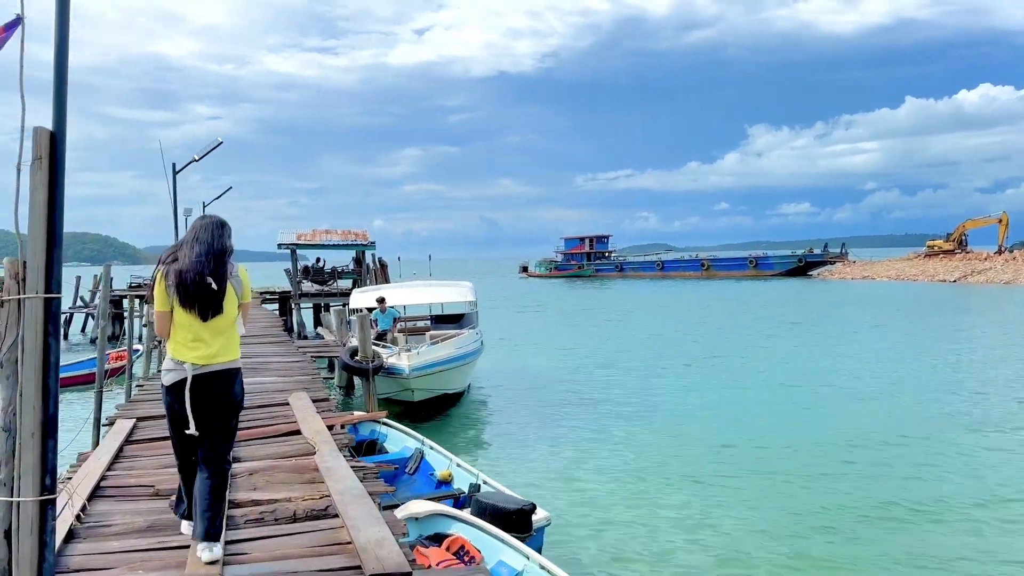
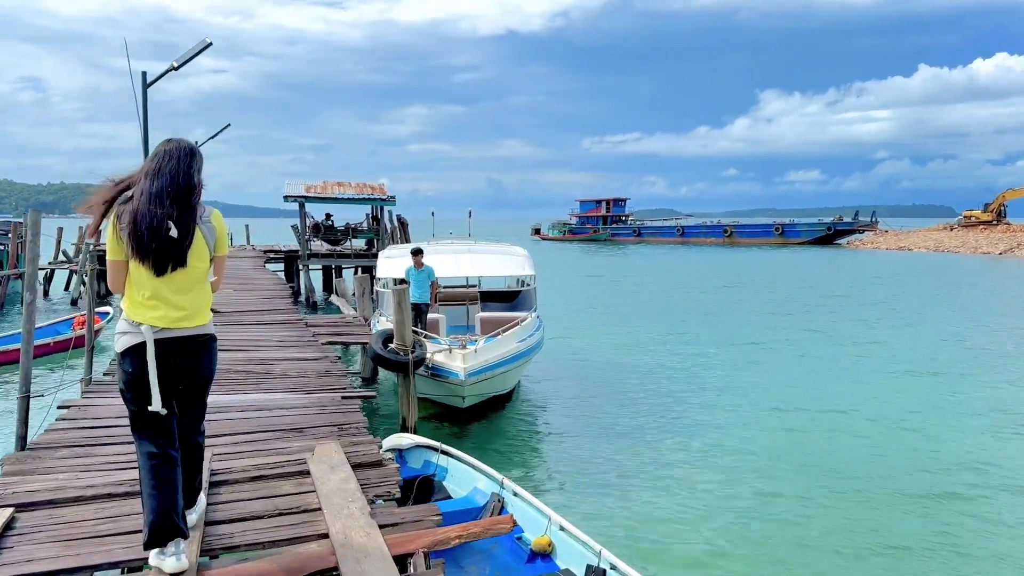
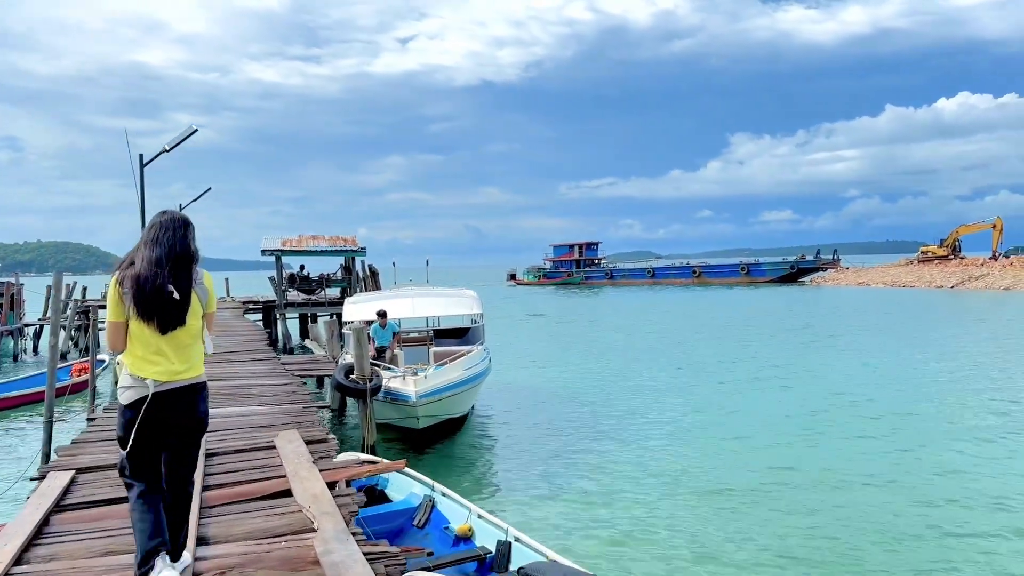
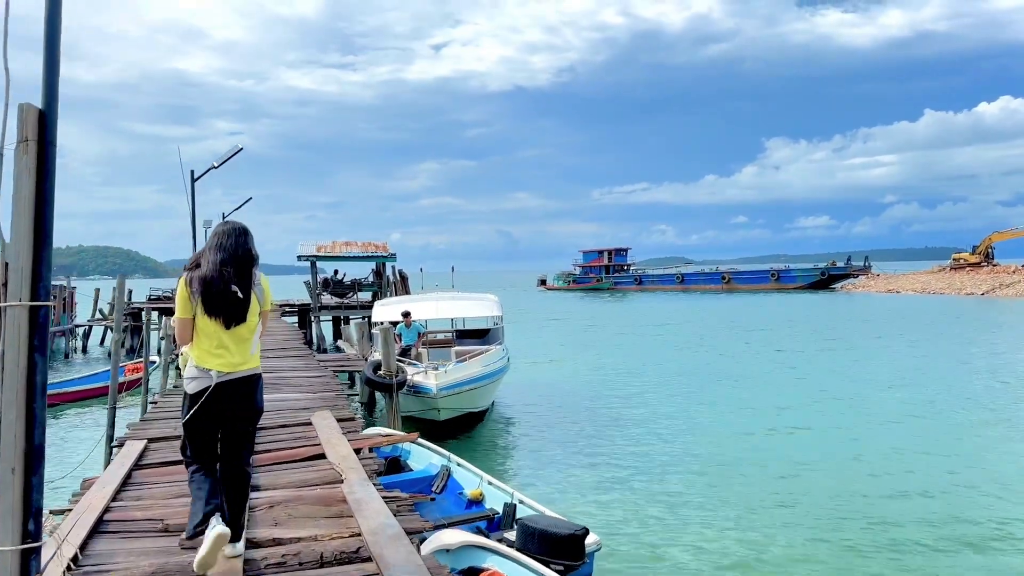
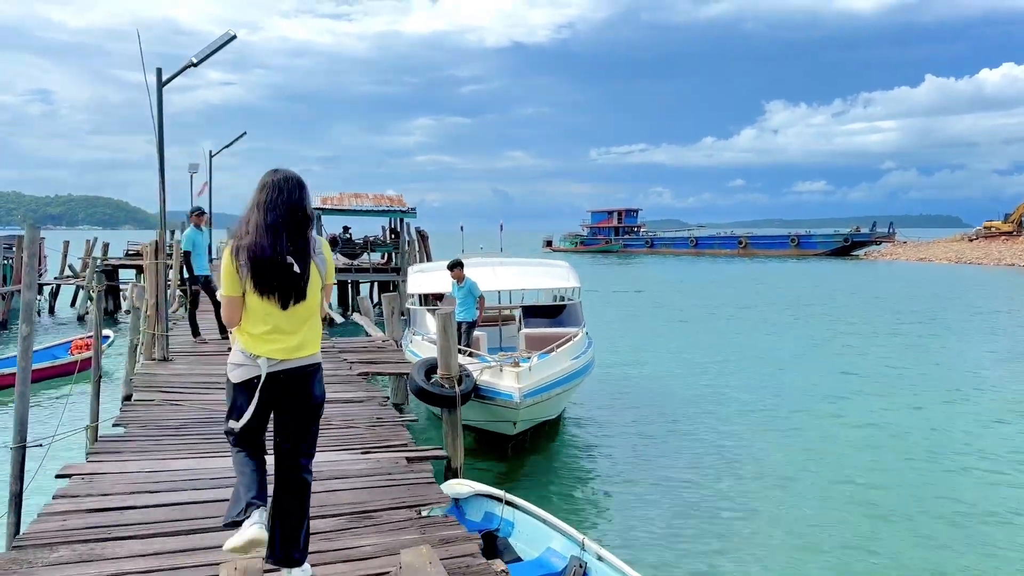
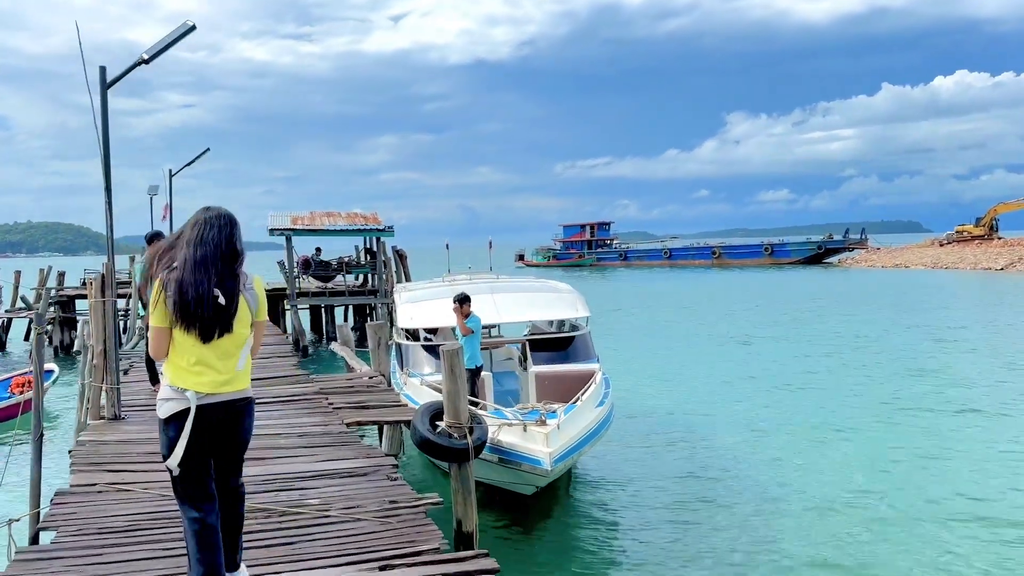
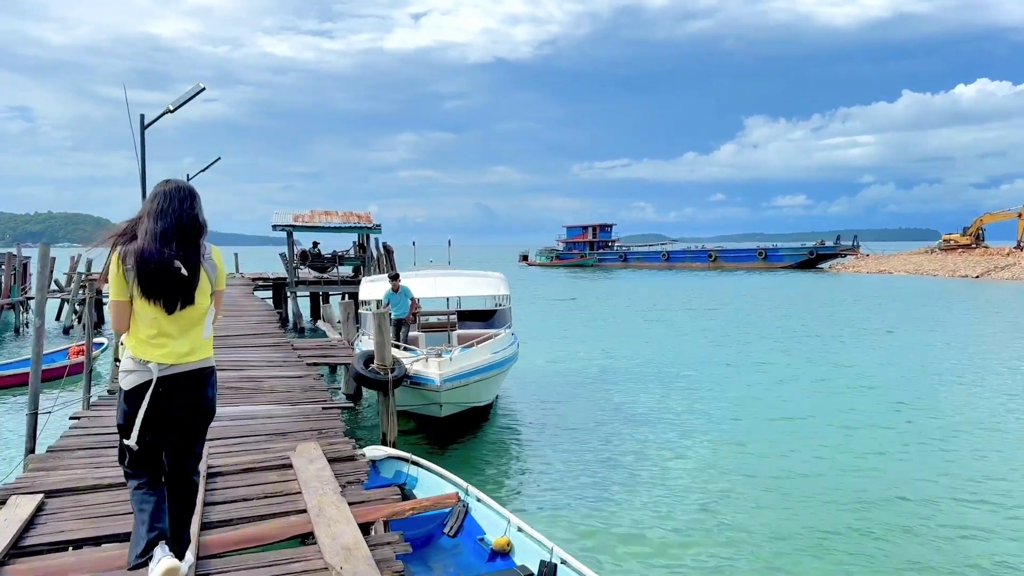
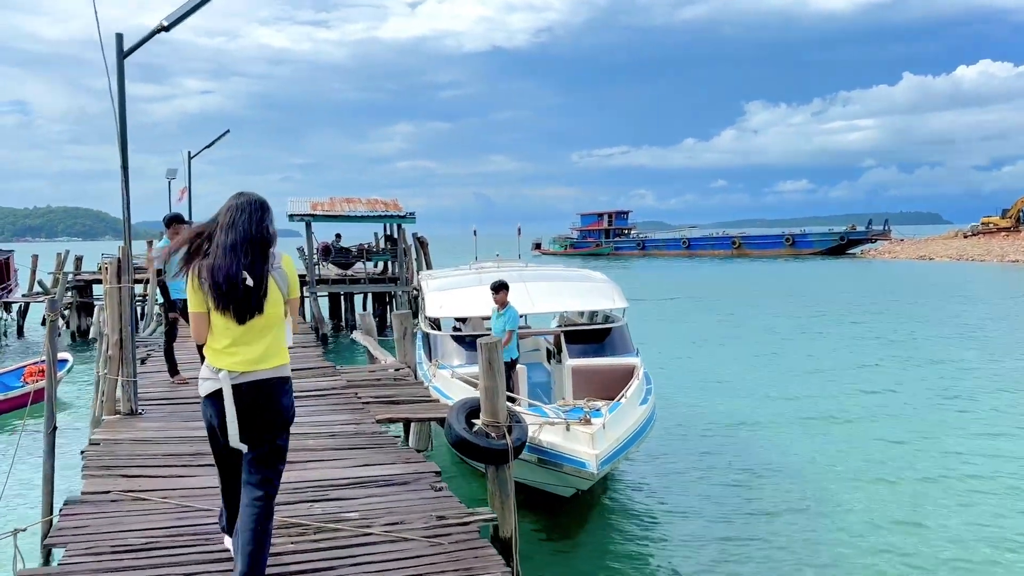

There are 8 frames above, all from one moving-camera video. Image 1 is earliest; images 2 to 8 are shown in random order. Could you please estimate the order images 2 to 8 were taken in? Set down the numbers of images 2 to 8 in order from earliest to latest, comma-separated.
4, 3, 7, 2, 5, 6, 8
